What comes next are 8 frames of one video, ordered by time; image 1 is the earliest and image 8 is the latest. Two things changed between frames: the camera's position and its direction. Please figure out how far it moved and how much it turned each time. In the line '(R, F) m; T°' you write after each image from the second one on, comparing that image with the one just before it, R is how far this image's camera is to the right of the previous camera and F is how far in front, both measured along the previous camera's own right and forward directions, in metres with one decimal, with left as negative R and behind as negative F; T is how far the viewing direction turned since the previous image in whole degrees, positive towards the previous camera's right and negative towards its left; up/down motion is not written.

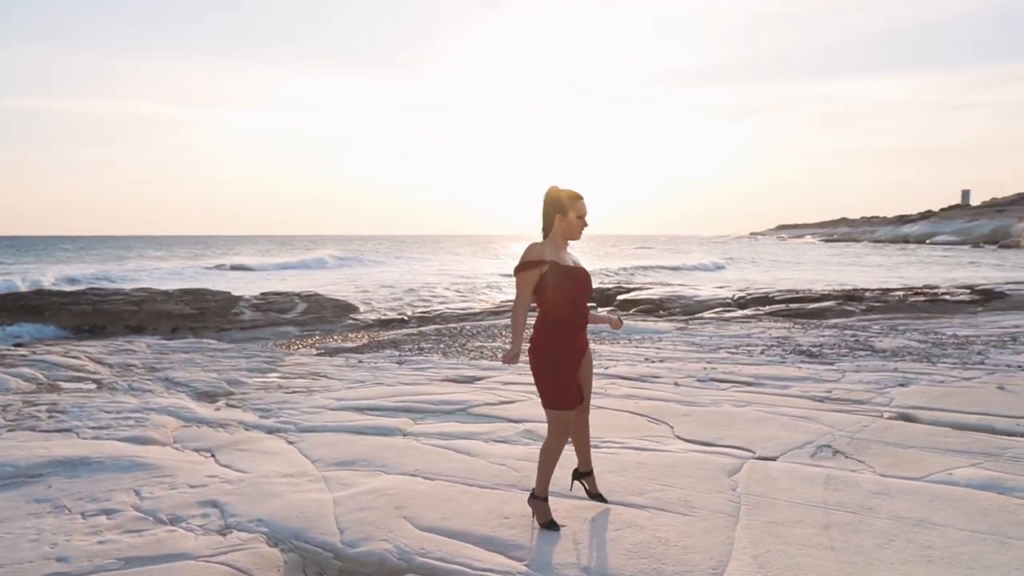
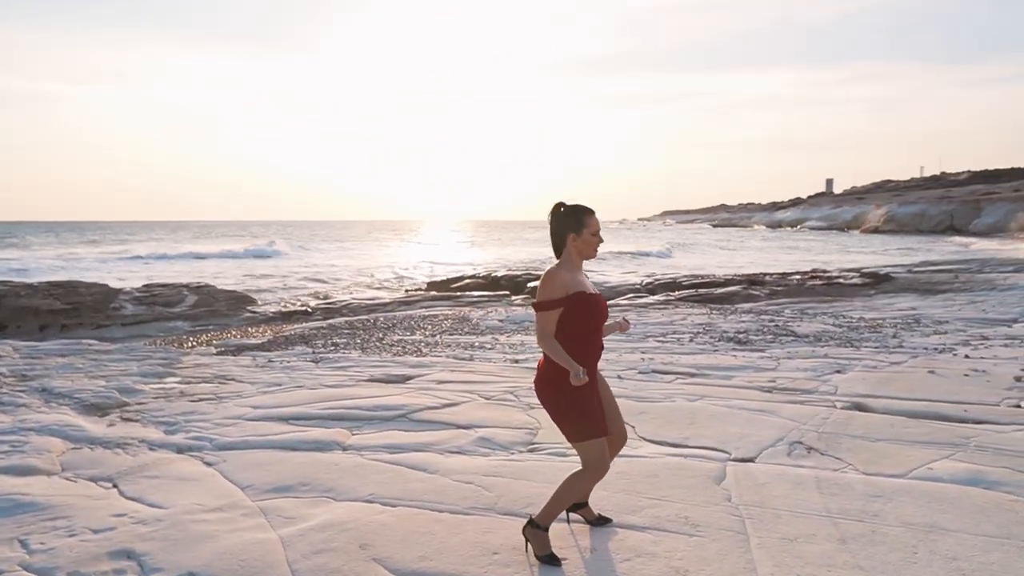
(-0.5, +0.6) m; +8°
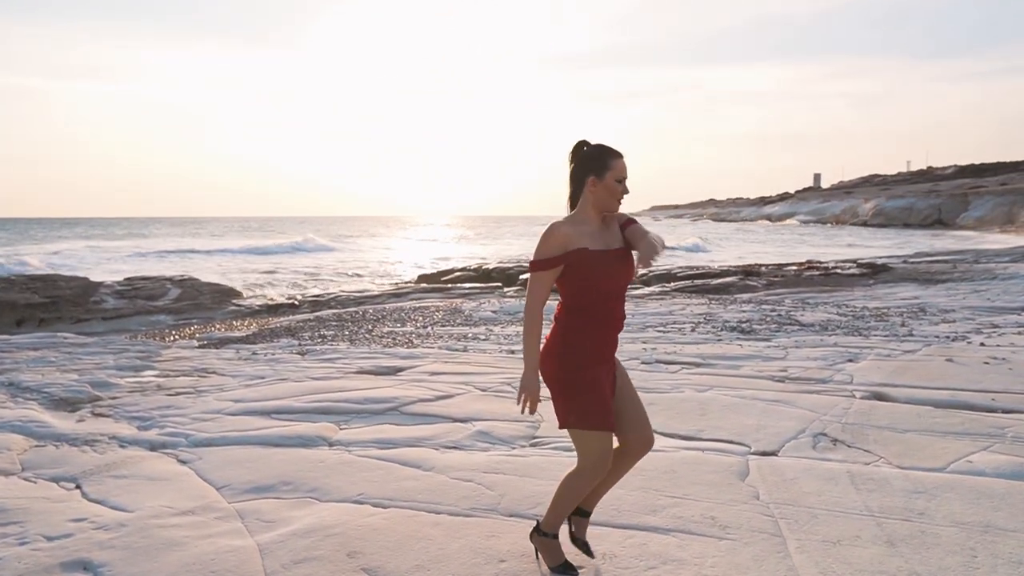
(-0.1, +0.4) m; +1°
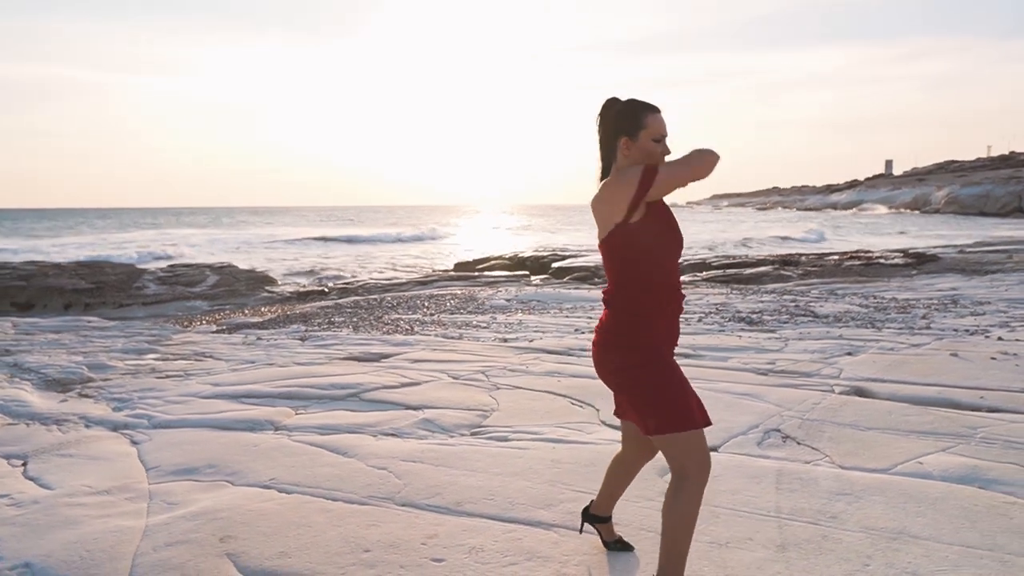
(+0.8, +0.1) m; -5°
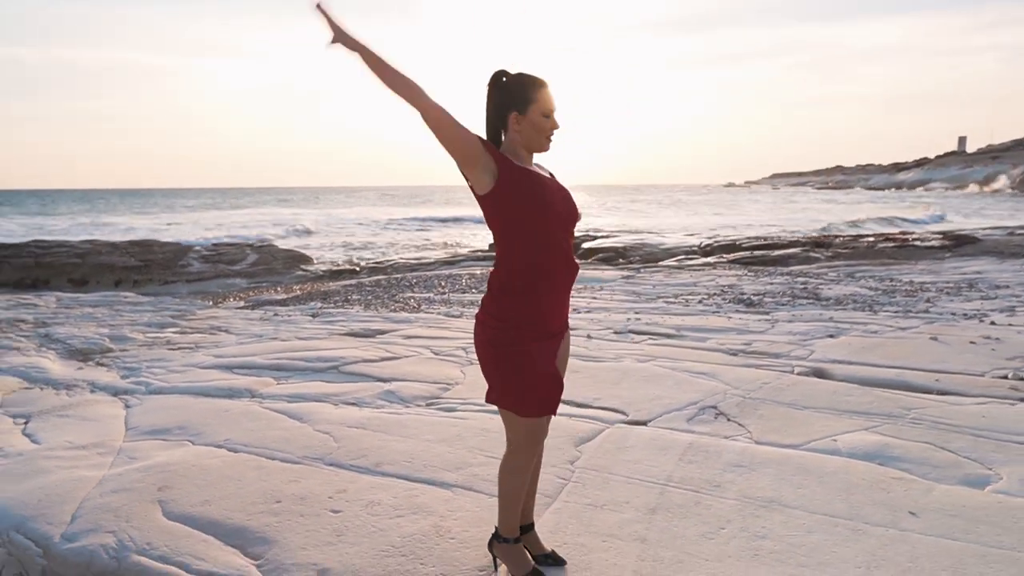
(+0.8, -0.3) m; -4°
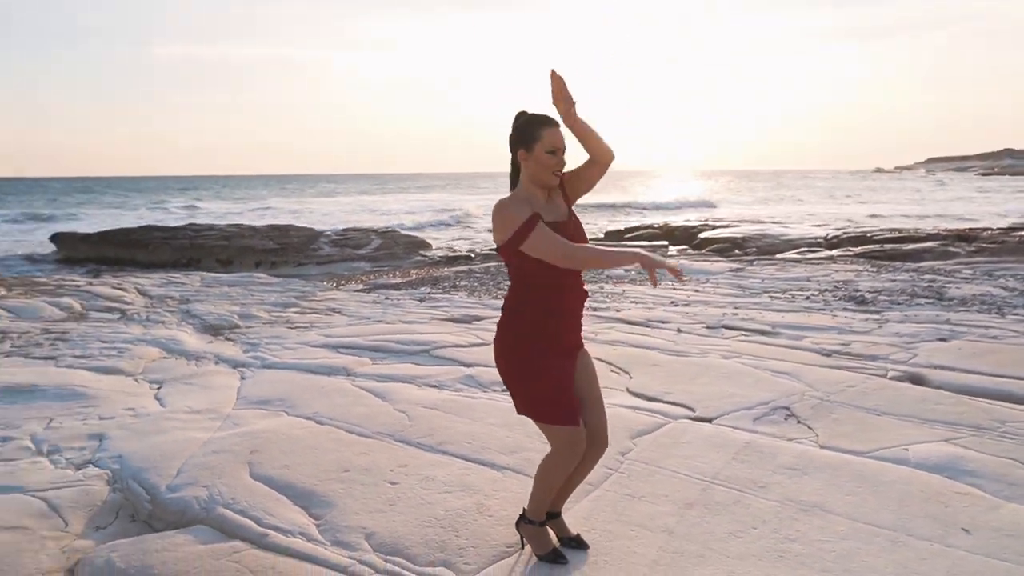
(+0.4, -0.2) m; -10°
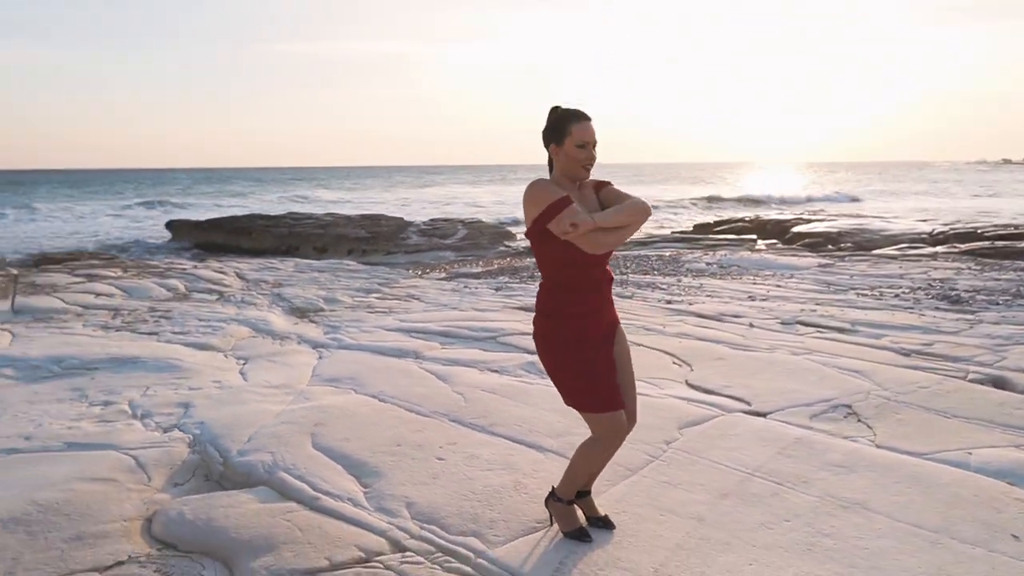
(+0.2, -0.1) m; -7°
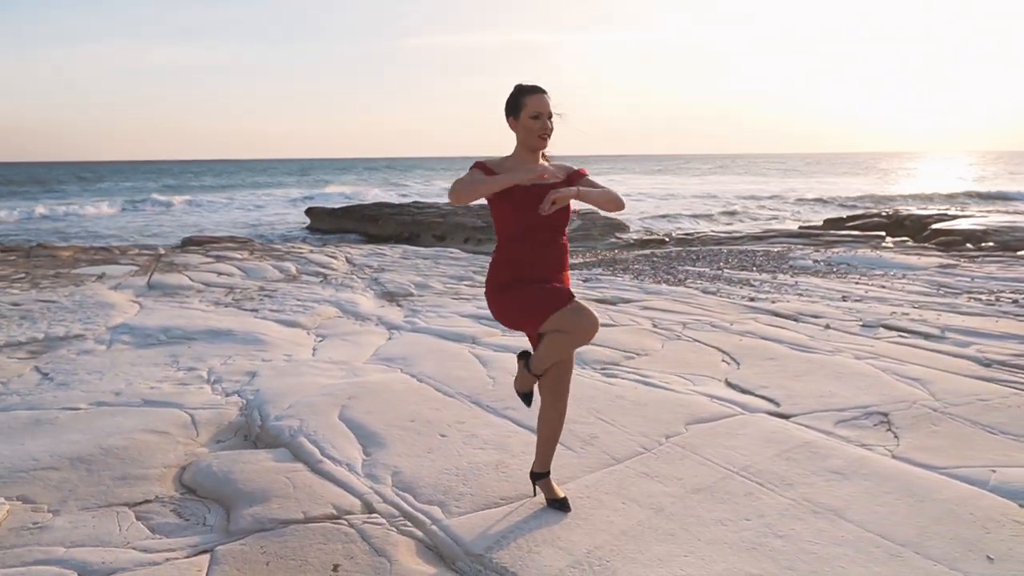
(+0.8, -0.1) m; -11°
